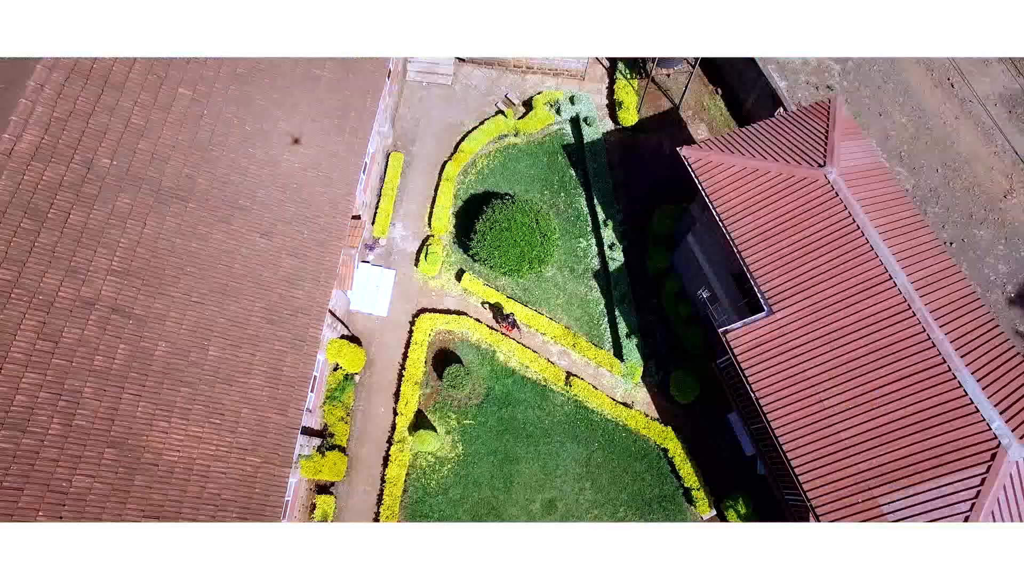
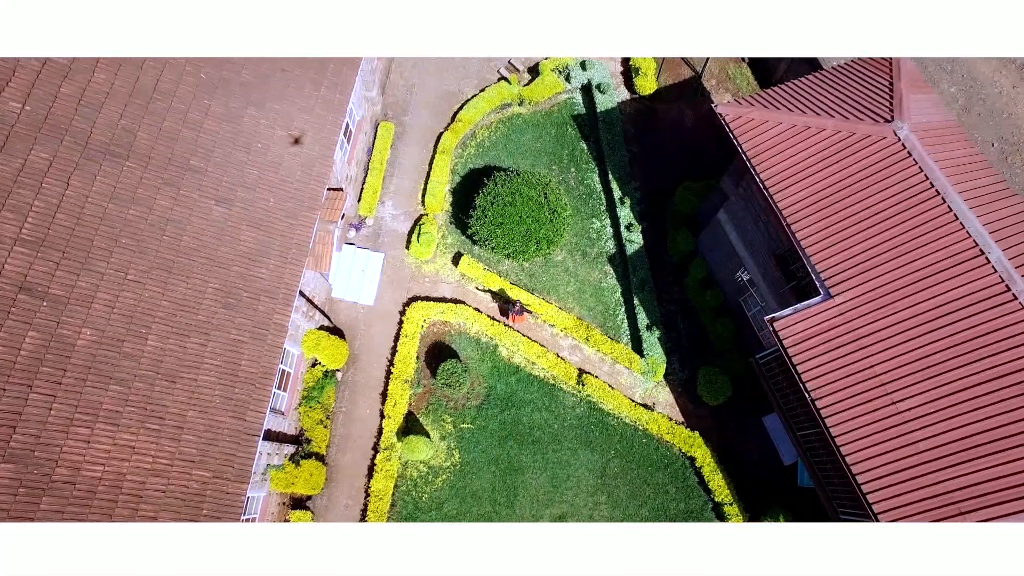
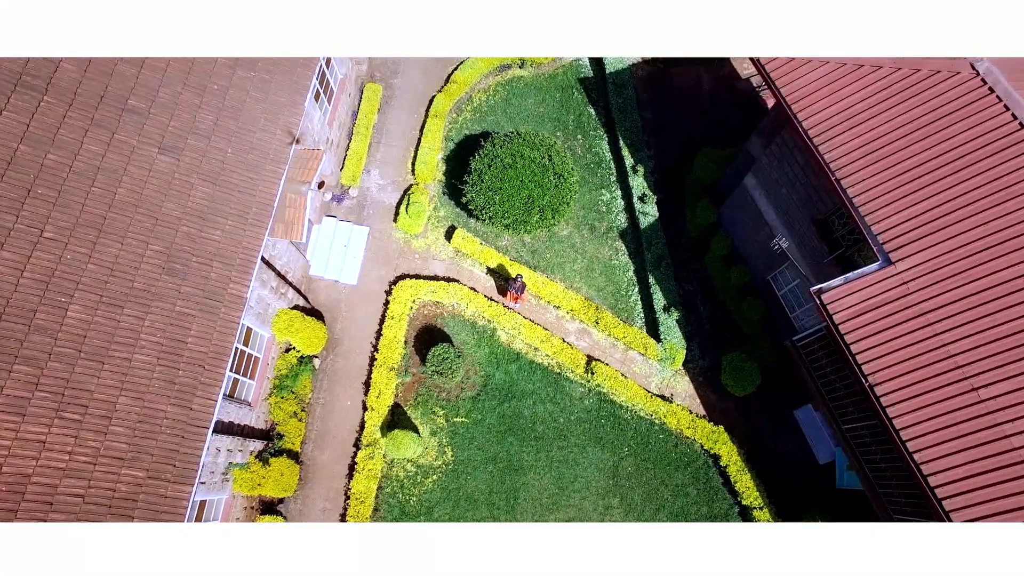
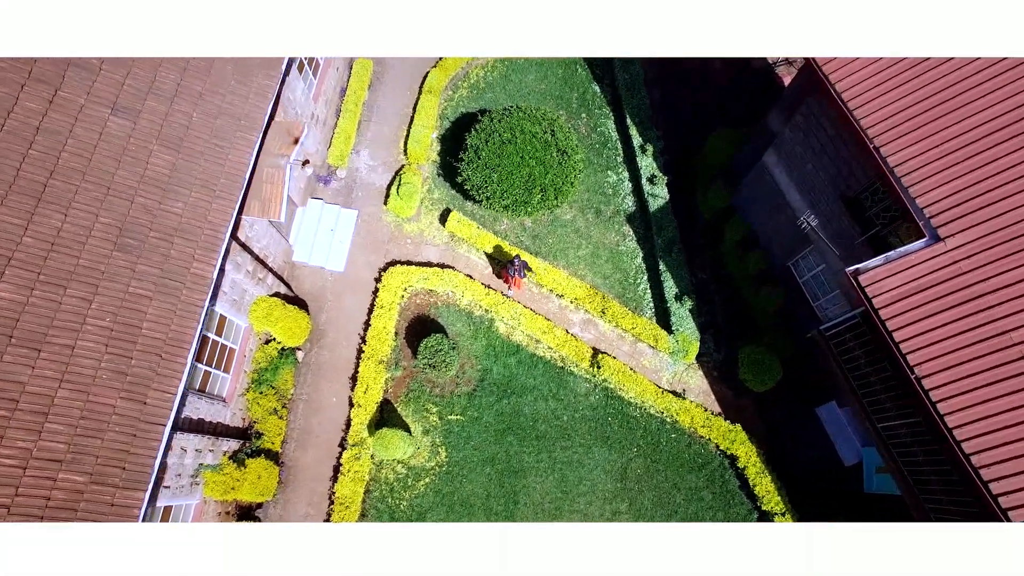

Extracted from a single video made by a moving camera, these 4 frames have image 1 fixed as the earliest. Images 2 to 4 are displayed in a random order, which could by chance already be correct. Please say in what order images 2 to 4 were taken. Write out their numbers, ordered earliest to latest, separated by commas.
2, 3, 4
